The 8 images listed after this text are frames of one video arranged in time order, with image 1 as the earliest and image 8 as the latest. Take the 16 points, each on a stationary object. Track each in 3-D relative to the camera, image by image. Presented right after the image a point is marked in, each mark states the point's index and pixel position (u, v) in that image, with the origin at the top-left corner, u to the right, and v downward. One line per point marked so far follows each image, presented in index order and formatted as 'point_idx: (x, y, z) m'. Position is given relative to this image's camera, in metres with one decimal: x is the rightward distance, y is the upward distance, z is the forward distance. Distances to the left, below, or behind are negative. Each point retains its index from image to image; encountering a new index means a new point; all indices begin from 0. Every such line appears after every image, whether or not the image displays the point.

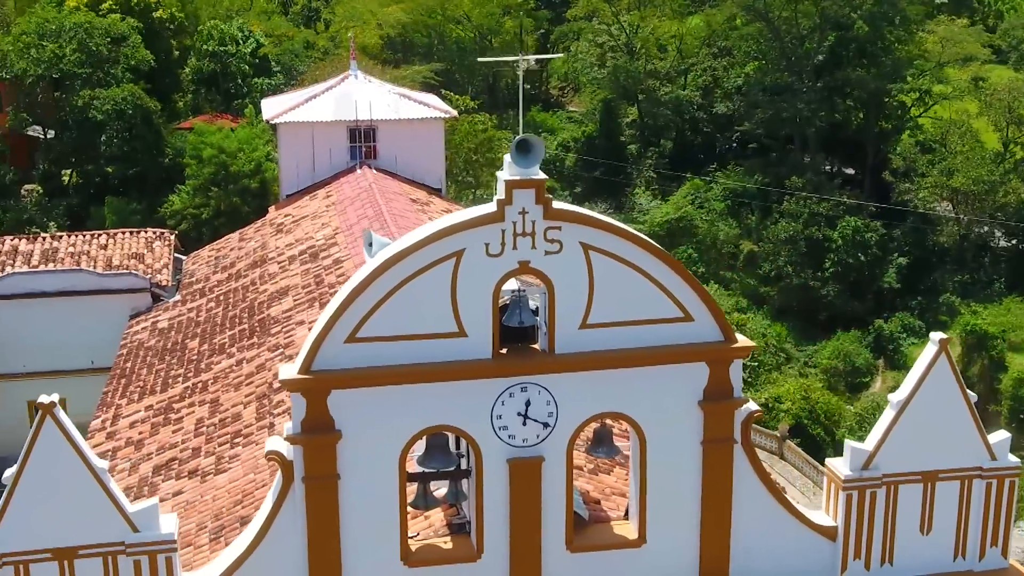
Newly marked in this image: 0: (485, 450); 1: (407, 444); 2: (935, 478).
0: (-0.2, -1.2, +8.8) m
1: (-0.8, -1.1, +8.7) m
2: (+3.4, -1.5, +9.6) m
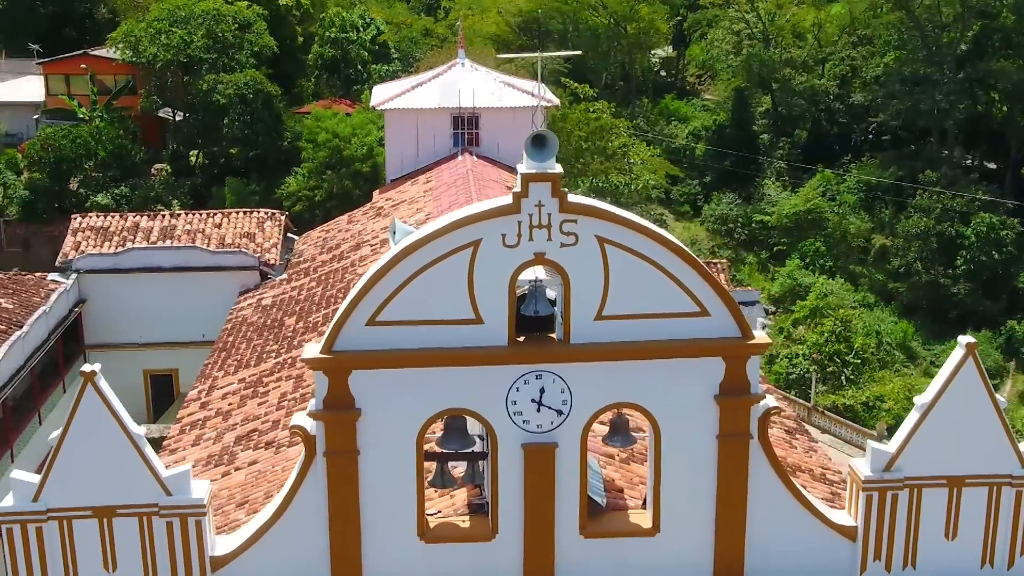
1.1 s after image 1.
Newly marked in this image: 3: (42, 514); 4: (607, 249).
0: (-0.1, -1.1, +9.1) m
1: (-0.7, -1.0, +9.1) m
2: (+3.5, -1.5, +9.5) m
3: (-3.4, -1.6, +8.9) m
4: (+0.7, +0.3, +8.9) m
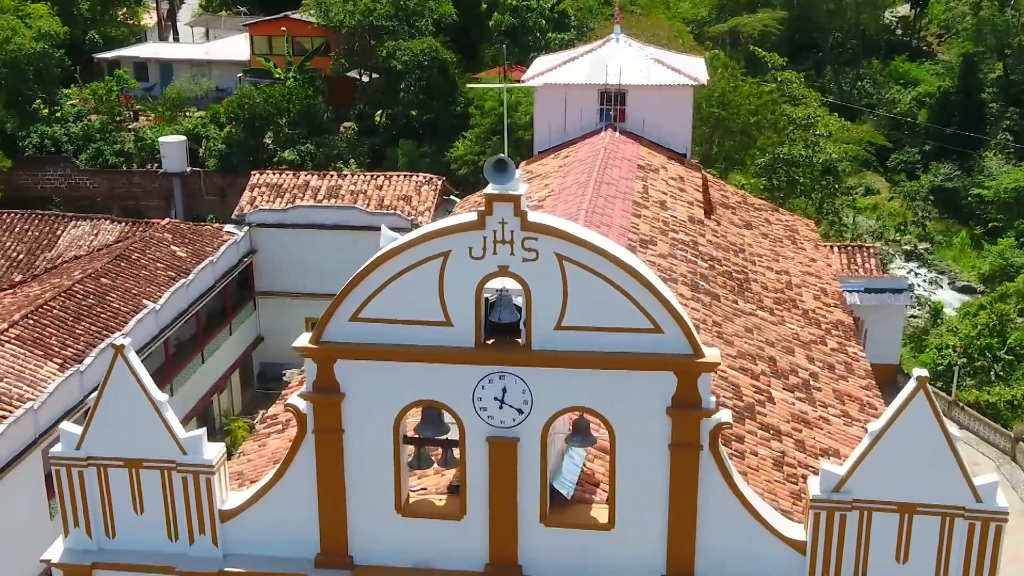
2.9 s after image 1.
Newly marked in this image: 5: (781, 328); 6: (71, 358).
0: (-0.4, -1.1, +10.1) m
1: (-0.9, -1.0, +10.1) m
2: (+3.2, -1.8, +9.7) m
3: (-3.7, -1.5, +10.5) m
4: (+0.4, +0.2, +9.6) m
5: (+4.4, -0.7, +19.7) m
6: (-6.9, -1.1, +19.1) m
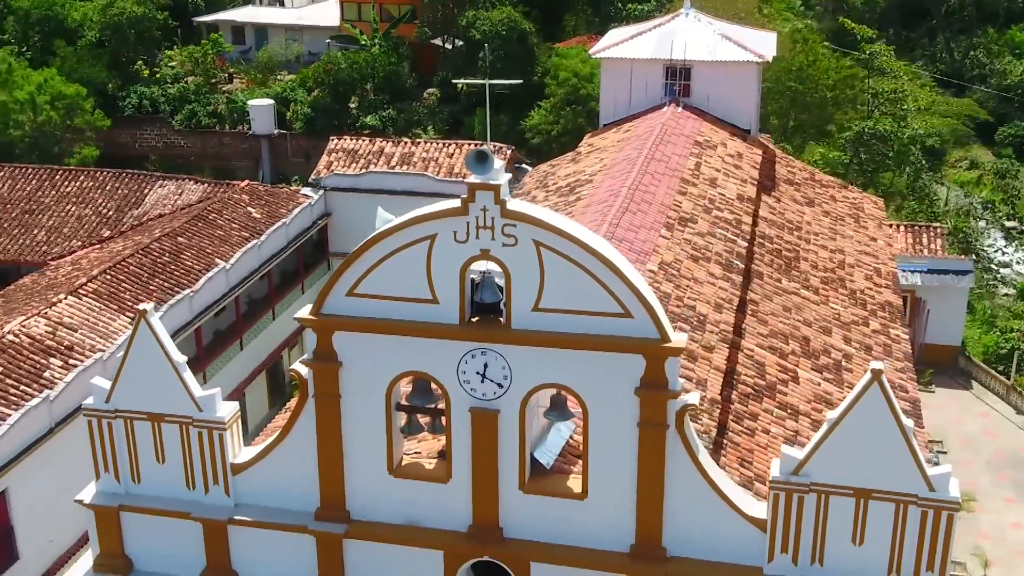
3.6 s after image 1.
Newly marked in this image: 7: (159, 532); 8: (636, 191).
0: (-0.5, -1.0, +10.8) m
1: (-1.1, -0.8, +10.9) m
2: (+3.0, -1.7, +10.2) m
3: (-3.8, -1.2, +11.6) m
4: (+0.3, +0.3, +10.2) m
5: (+5.1, -0.3, +19.9) m
6: (-6.2, -0.4, +20.4) m
7: (-3.5, -2.4, +12.0) m
8: (+1.9, +1.5, +19.0) m
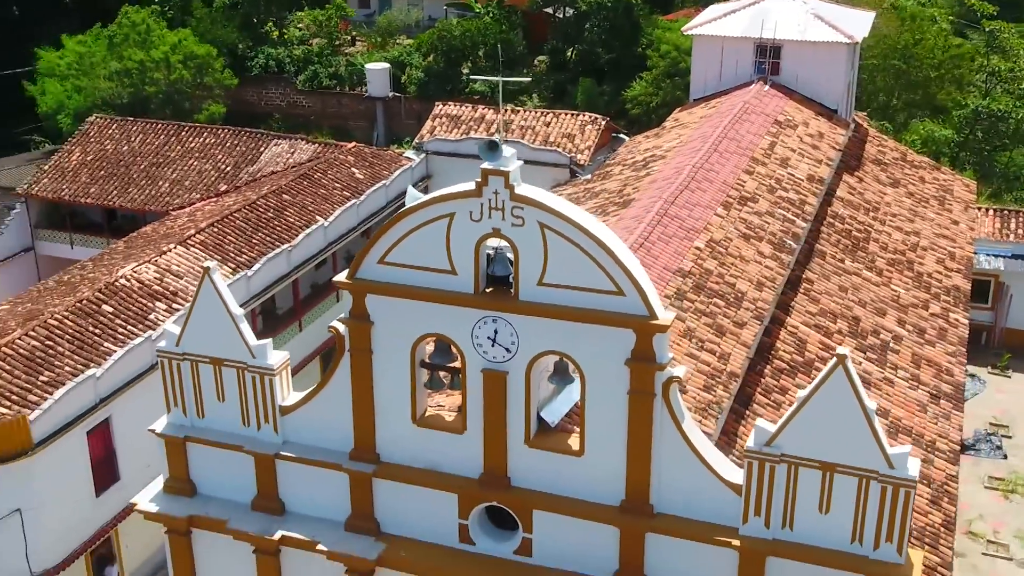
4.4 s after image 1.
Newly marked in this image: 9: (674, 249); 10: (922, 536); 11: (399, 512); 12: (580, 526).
0: (-0.4, -0.7, +12.1) m
1: (-1.0, -0.5, +12.3) m
2: (+2.9, -1.7, +11.1) m
3: (-3.6, -0.7, +13.3) m
4: (+0.3, +0.5, +11.4) m
5: (+6.2, 0.0, +20.5) m
6: (-4.9, +0.4, +22.3) m
7: (-3.3, -1.9, +13.6) m
8: (+3.1, +1.9, +19.9) m
9: (+2.2, +0.5, +16.9) m
10: (+4.9, -3.0, +14.6) m
11: (-1.2, -2.4, +13.0) m
12: (+0.7, -2.4, +12.2) m
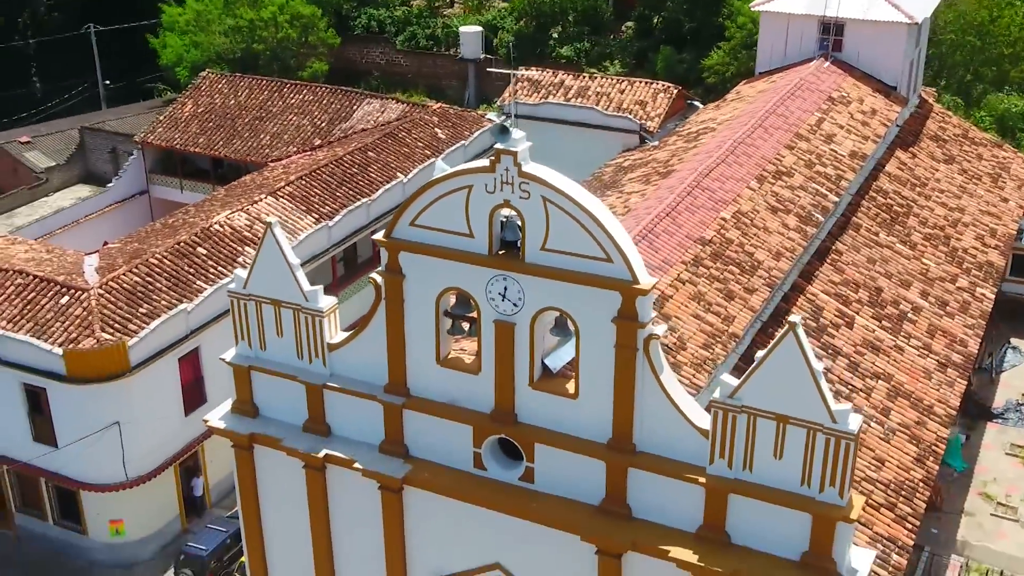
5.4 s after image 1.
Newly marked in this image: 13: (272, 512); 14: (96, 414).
0: (-0.3, -0.2, +14.1) m
1: (-0.8, -0.1, +14.3) m
2: (+2.9, -1.4, +12.8) m
3: (-3.4, -0.1, +15.5) m
4: (+0.4, +0.9, +13.2) m
5: (+7.2, +0.5, +21.7) m
6: (-3.8, +1.5, +24.6) m
7: (-3.1, -1.3, +15.9) m
8: (+4.0, +2.5, +21.3) m
9: (+2.9, +1.0, +18.5) m
10: (+5.2, -2.7, +16.1) m
11: (-1.1, -1.9, +15.1) m
12: (+0.7, -2.0, +14.2) m
13: (-3.3, -3.0, +16.6) m
14: (-6.7, -2.0, +19.7) m
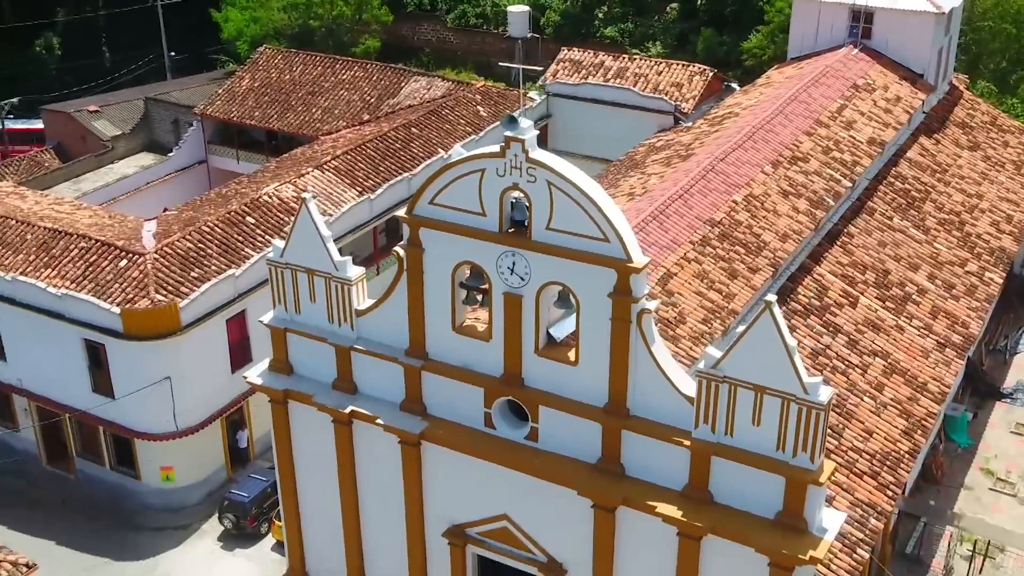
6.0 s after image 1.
0: (-0.2, +0.1, +15.4) m
1: (-0.7, +0.3, +15.6) m
2: (+2.9, -1.2, +14.0) m
3: (-3.2, +0.3, +17.0) m
4: (+0.5, +1.2, +14.5) m
5: (+7.7, +0.8, +22.6) m
6: (-3.1, +2.1, +26.0) m
7: (-2.9, -0.9, +17.4) m
8: (+4.6, +2.9, +22.4) m
9: (+3.2, +1.4, +19.6) m
10: (+5.3, -2.4, +17.2) m
11: (-1.0, -1.5, +16.5) m
12: (+0.8, -1.7, +15.5) m
13: (-3.1, -2.6, +18.1) m
14: (-6.4, -1.4, +21.4) m
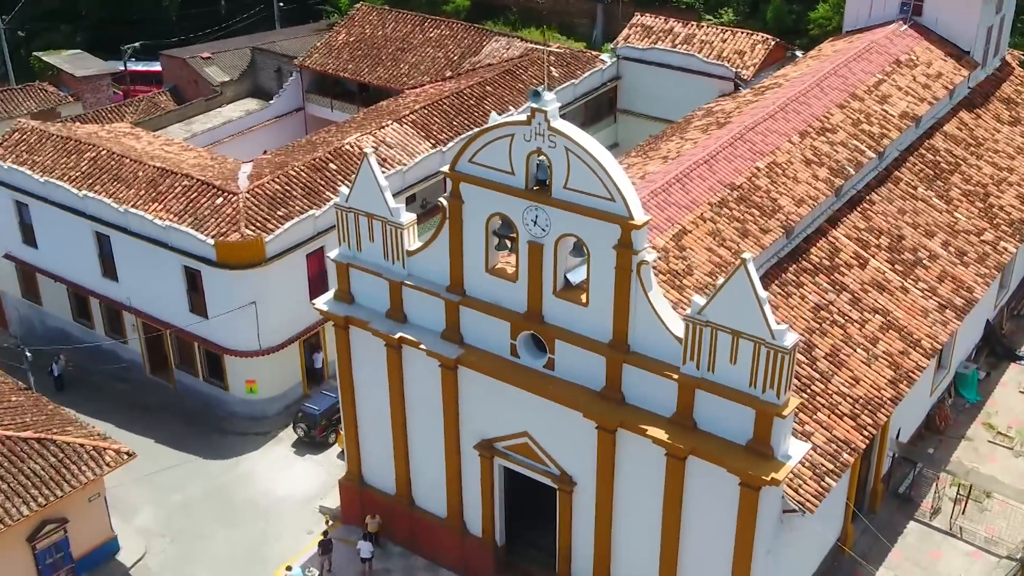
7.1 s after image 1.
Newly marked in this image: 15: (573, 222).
0: (+0.1, +0.8, +18.0) m
1: (-0.3, +1.1, +18.2) m
2: (+3.0, -0.6, +16.3) m
3: (-2.7, +1.3, +19.8) m
4: (+0.8, +1.9, +16.9) m
5: (+8.7, +1.5, +24.4) m
6: (-1.6, +3.5, +28.6) m
7: (-2.4, +0.1, +20.2) m
8: (+5.6, +3.7, +24.3) m
9: (+4.0, +2.2, +21.8) m
10: (+5.7, -1.9, +19.4) m
11: (-0.6, -0.7, +19.2) m
12: (+1.1, -1.0, +18.0) m
13: (-2.6, -1.6, +21.0) m
14: (-5.5, -0.1, +24.5) m
15: (+0.9, +0.9, +17.3) m
